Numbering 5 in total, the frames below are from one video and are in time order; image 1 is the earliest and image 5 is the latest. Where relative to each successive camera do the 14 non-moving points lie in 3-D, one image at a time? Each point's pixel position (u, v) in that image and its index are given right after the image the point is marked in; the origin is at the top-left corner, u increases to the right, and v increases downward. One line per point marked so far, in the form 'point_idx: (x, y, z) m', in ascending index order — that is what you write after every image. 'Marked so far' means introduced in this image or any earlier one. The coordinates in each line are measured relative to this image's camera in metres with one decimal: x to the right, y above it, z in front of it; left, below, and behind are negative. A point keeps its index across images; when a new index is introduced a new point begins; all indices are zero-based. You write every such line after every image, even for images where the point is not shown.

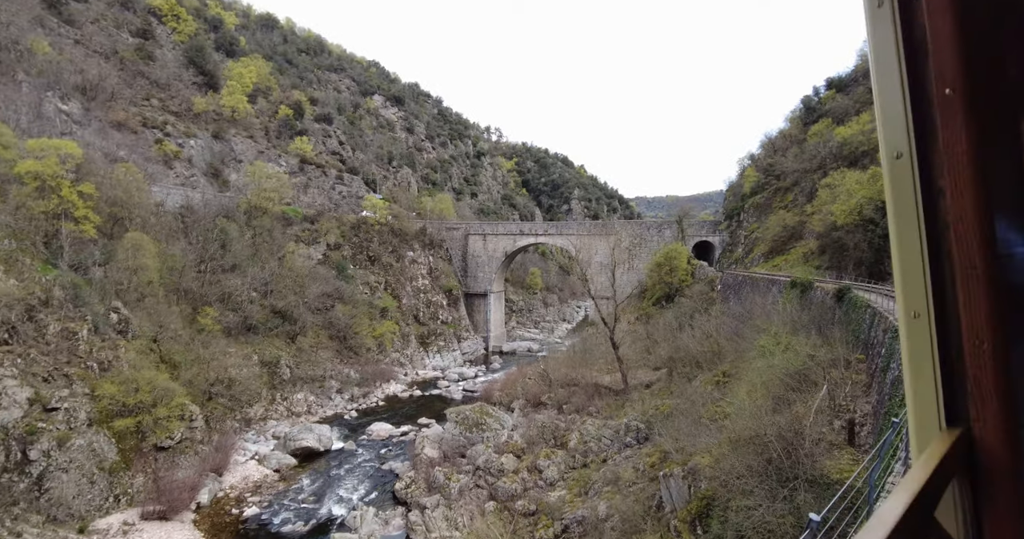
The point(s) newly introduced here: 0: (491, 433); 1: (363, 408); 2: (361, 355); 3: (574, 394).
0: (-0.4, -3.3, +11.4) m
1: (-4.1, -3.8, +15.3) m
2: (-4.8, -2.8, +17.8) m
3: (+1.4, -2.9, +13.0) m
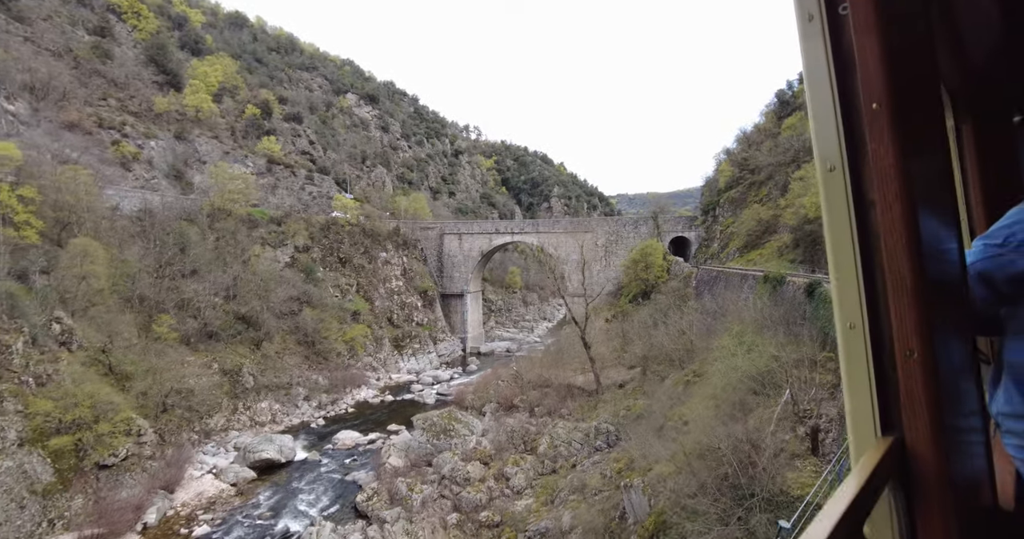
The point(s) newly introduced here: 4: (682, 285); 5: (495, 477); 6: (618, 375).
0: (-1.0, -3.3, +11.0) m
1: (-4.8, -3.9, +14.8) m
2: (-5.6, -2.8, +17.3) m
3: (+0.8, -2.8, +12.6) m
4: (+5.3, -0.5, +17.4) m
5: (-0.3, -3.4, +9.1) m
6: (+2.4, -2.4, +12.9) m
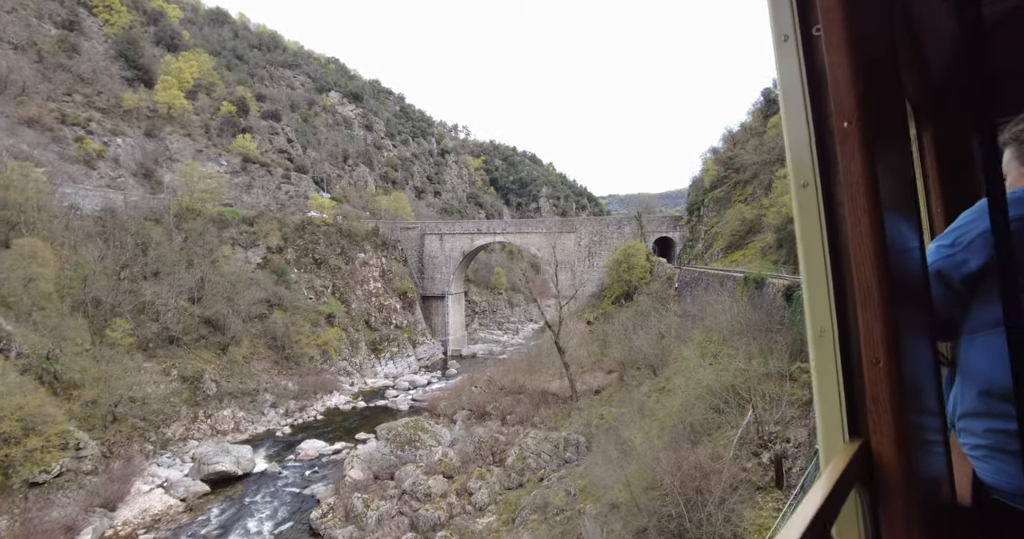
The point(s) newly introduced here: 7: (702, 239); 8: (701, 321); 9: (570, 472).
0: (-1.6, -3.4, +10.4) m
1: (-5.5, -3.9, +14.2) m
2: (-6.3, -2.9, +16.7) m
3: (+0.2, -2.9, +12.1) m
4: (+4.7, -0.5, +17.0) m
5: (-0.9, -3.4, +8.6) m
6: (+1.8, -2.4, +12.4) m
7: (+6.8, +1.1, +19.9) m
8: (+3.6, -1.0, +10.5) m
9: (+0.8, -2.8, +7.8) m
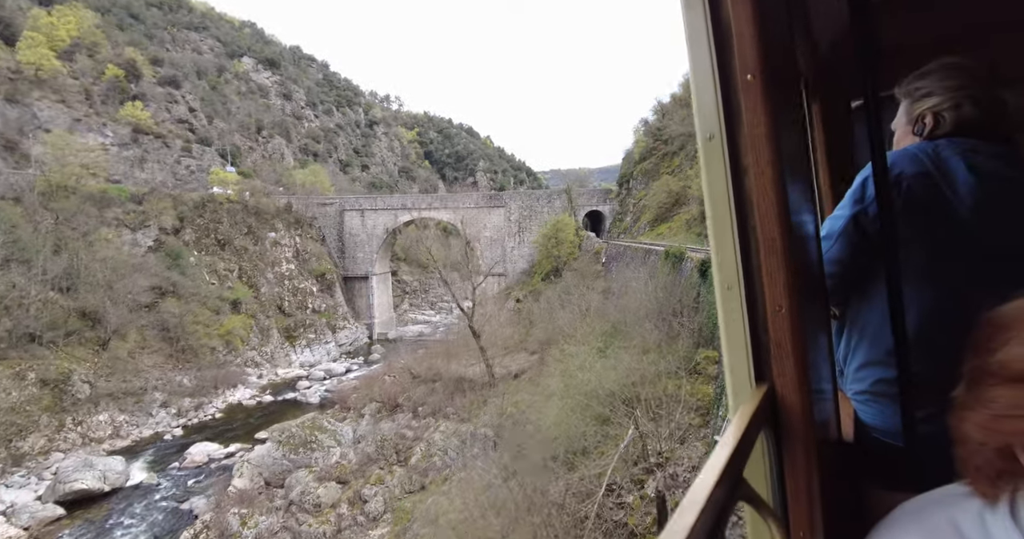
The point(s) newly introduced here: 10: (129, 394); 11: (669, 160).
0: (-3.2, -3.1, +9.4) m
1: (-7.4, -3.6, +12.8) m
2: (-8.4, -2.4, +15.1) m
3: (-1.6, -2.4, +11.2) m
4: (+2.3, +0.2, +16.4) m
5: (-2.2, -3.2, +7.7) m
6: (0.0, -2.0, +11.7) m
7: (+4.1, +2.0, +19.5) m
8: (+1.9, -0.5, +9.8) m
9: (-0.5, -2.6, +7.0) m
10: (-8.7, -2.8, +12.7) m
11: (+5.0, +3.5, +17.6) m
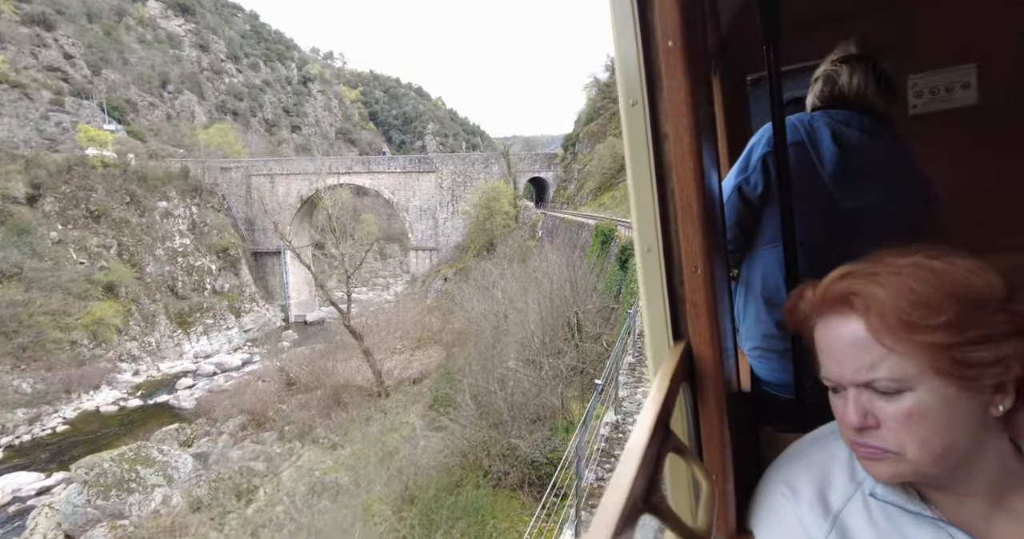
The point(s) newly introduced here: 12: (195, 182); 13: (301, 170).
0: (-4.7, -2.9, +7.2) m
1: (-9.1, -3.2, +10.4) m
2: (-10.3, -1.9, +12.5) m
3: (-3.2, -2.1, +9.1) m
4: (+0.3, +0.9, +14.3) m
5: (-3.7, -3.1, +5.5) m
6: (-1.7, -1.6, +9.5) m
7: (+1.9, +2.8, +17.4) m
8: (+0.3, -0.3, +7.8) m
9: (-1.9, -2.5, +5.0) m
10: (-10.4, -2.5, +10.1) m
11: (+2.8, +4.2, +15.5) m
12: (-11.0, +3.1, +19.4) m
13: (-7.3, +3.4, +19.3) m
